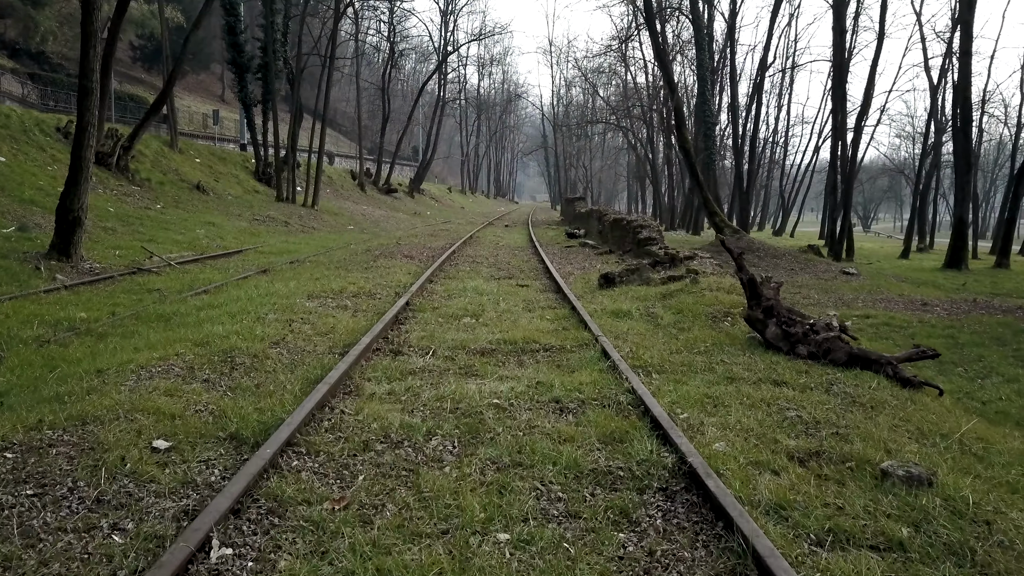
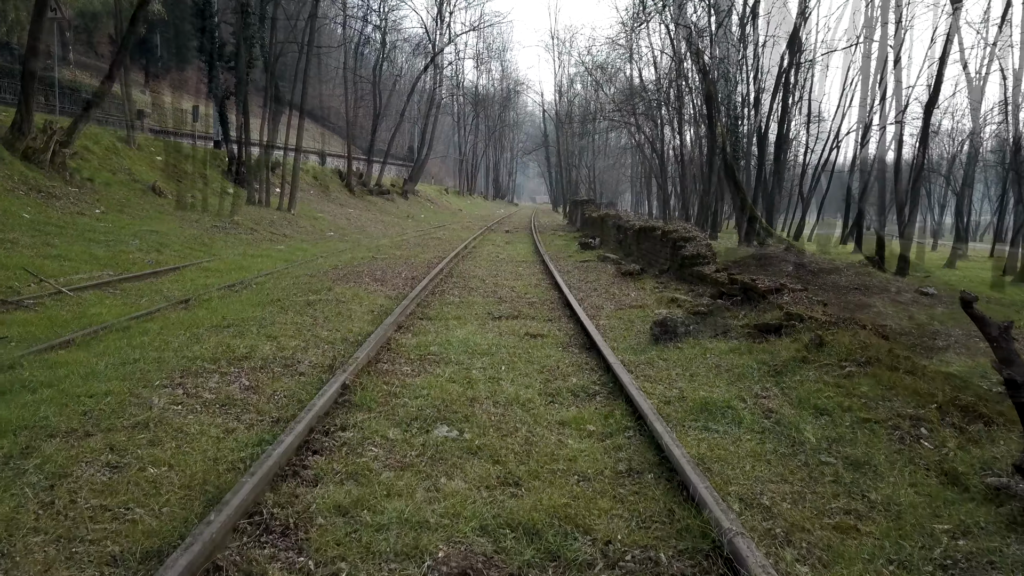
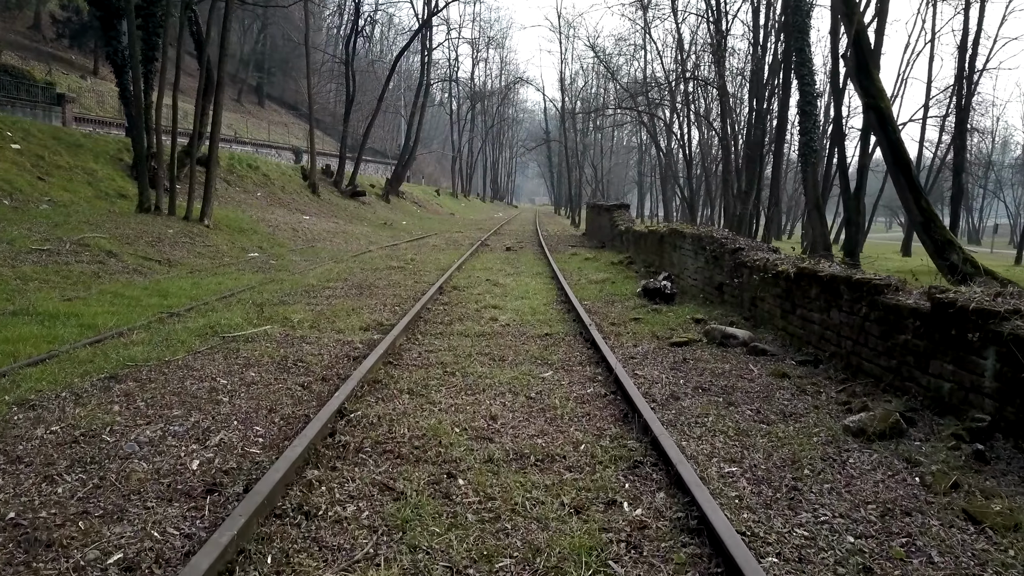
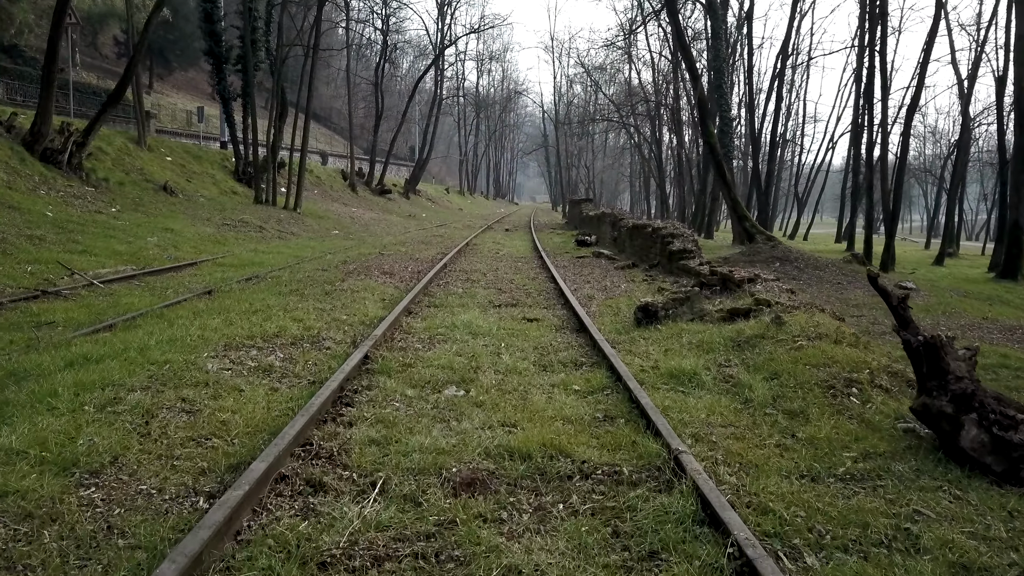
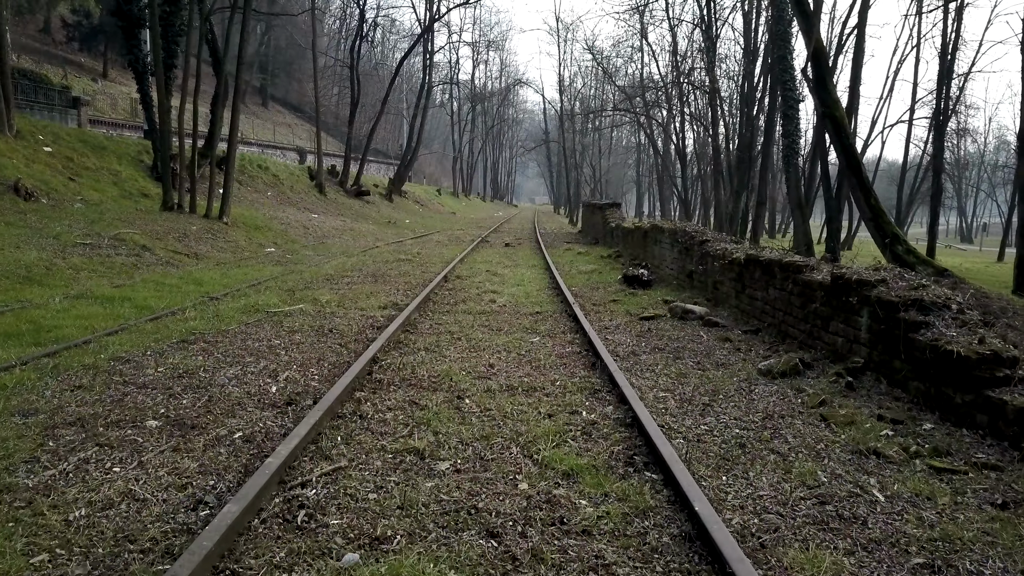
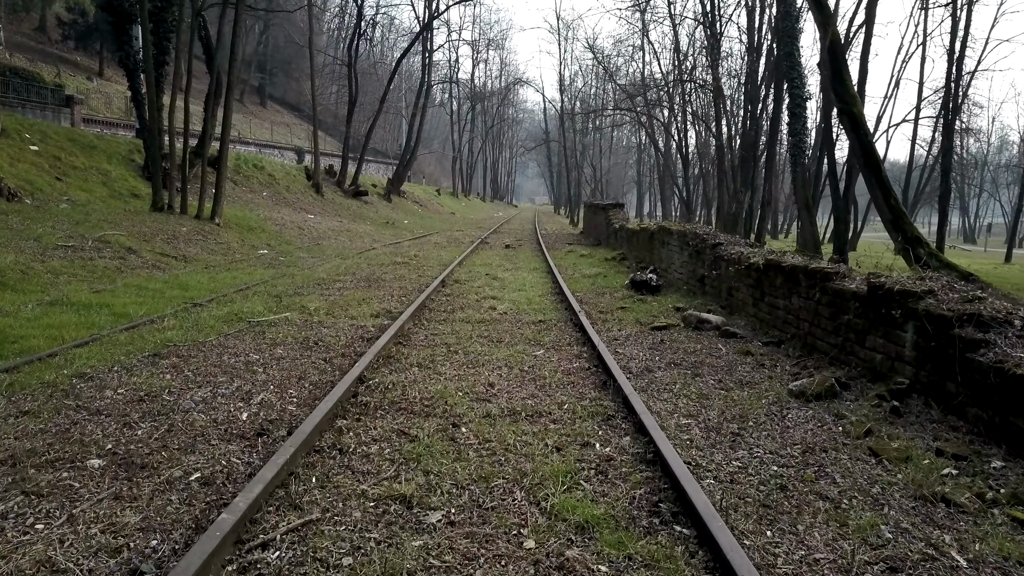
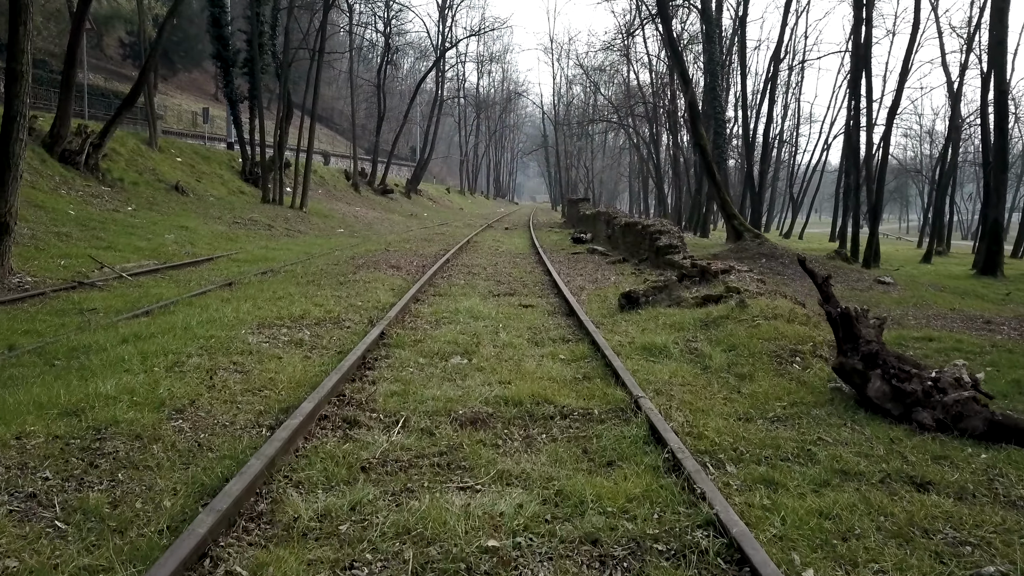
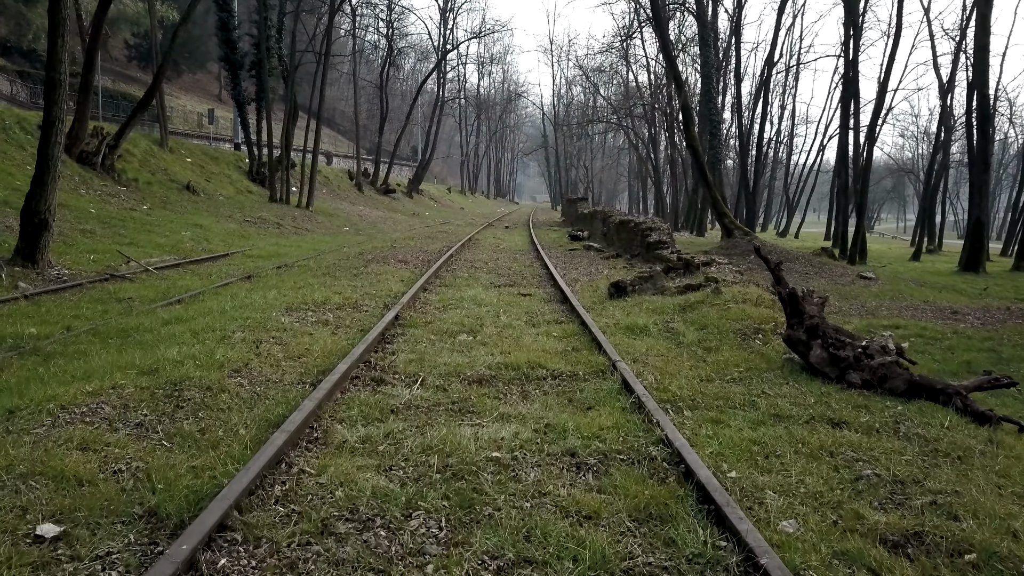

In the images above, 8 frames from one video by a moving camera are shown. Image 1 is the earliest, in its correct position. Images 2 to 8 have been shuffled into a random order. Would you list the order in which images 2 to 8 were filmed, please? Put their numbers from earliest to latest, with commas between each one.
8, 7, 4, 2, 5, 6, 3
